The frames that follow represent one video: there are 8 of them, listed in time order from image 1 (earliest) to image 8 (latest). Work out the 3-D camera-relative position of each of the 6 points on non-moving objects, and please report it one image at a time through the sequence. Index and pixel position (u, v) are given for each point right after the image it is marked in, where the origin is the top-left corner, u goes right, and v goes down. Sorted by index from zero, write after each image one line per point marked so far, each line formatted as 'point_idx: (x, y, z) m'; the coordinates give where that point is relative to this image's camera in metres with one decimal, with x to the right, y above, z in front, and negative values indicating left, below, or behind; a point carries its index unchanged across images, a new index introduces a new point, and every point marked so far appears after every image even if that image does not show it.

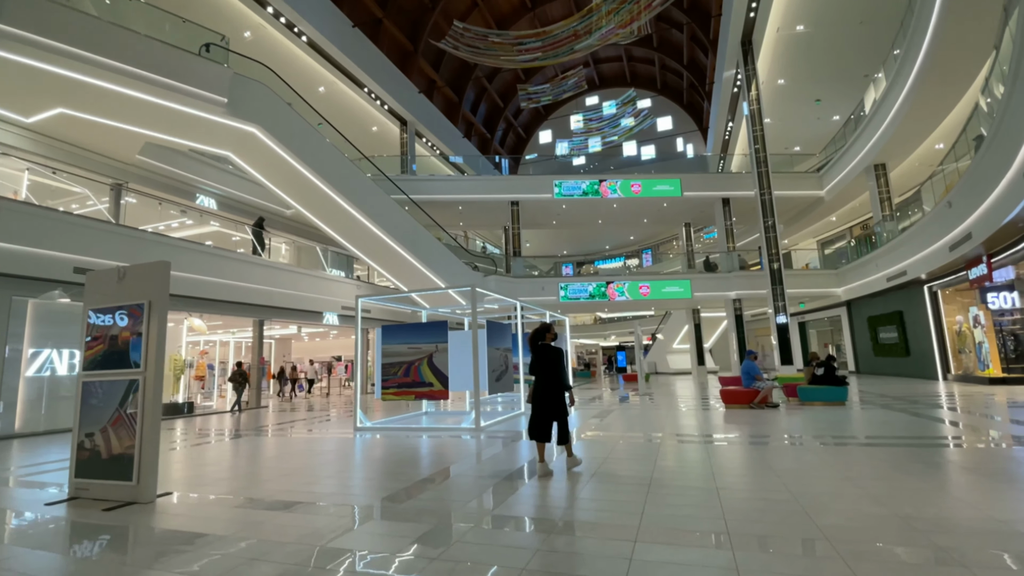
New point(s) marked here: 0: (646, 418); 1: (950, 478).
0: (+2.6, -2.5, +9.6) m
1: (+3.1, -1.4, +3.4) m
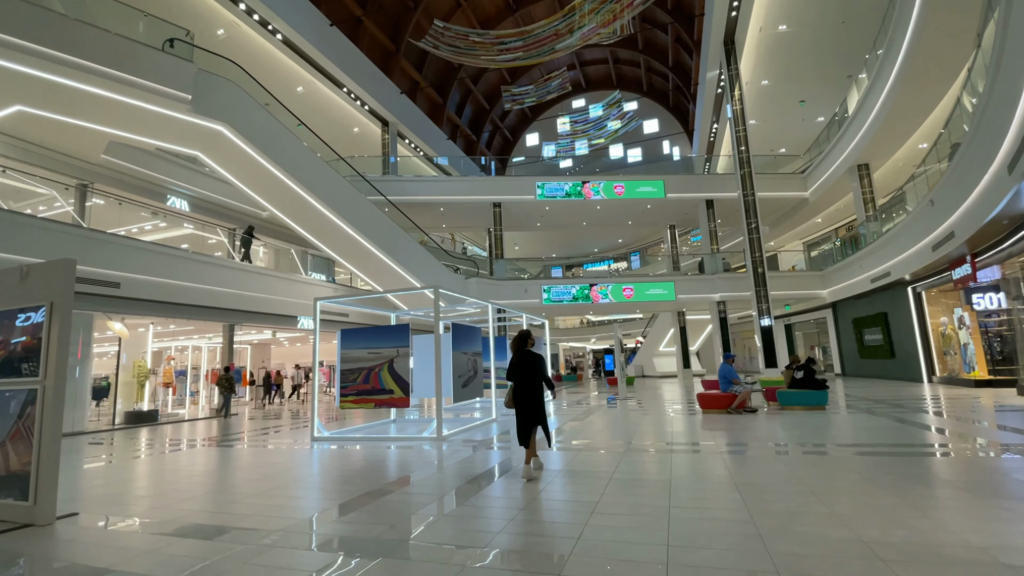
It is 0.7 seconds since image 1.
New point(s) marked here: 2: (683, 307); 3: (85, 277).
0: (+2.1, -2.6, +9.3) m
1: (+2.7, -1.3, +3.2) m
2: (+6.7, -0.7, +19.1) m
3: (-7.8, +0.2, +8.8) m
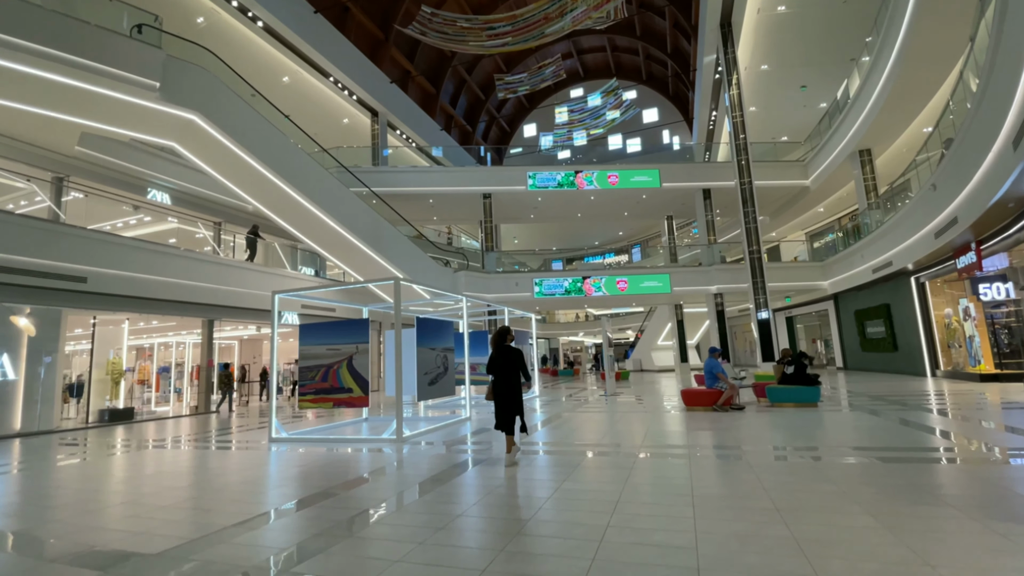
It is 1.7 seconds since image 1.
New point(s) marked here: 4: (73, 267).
0: (+1.8, -2.4, +8.9) m
1: (+2.3, -1.3, +2.8) m
2: (+6.4, -0.5, +18.7) m
3: (-8.1, +0.3, +8.6) m
4: (-8.0, +0.4, +8.8) m
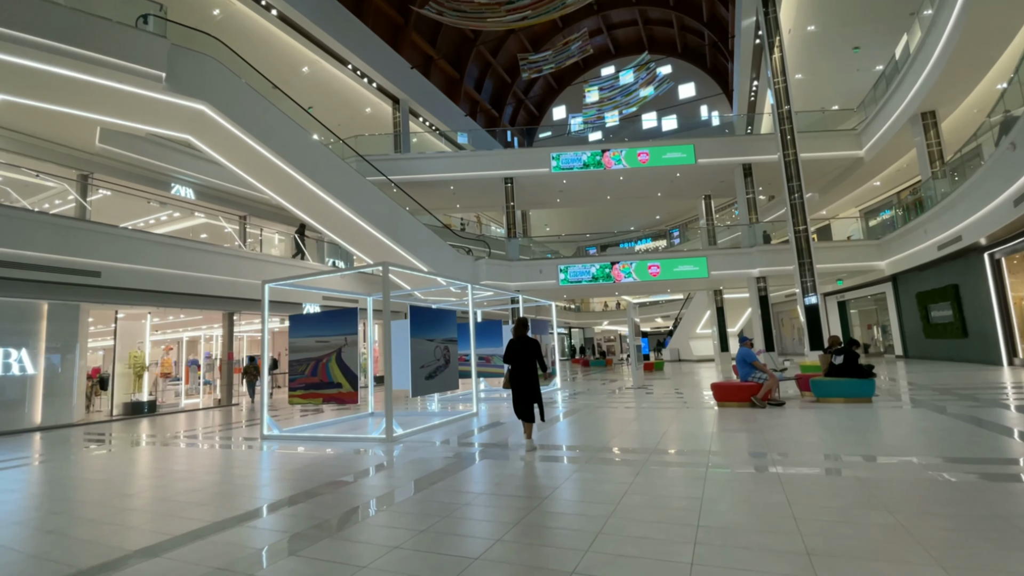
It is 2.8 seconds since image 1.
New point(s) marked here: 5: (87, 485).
0: (+2.1, -2.1, +8.3) m
1: (+2.0, -1.1, +2.1) m
2: (+7.4, +0.1, +17.6) m
3: (-7.9, +0.4, +8.6) m
4: (-7.8, +0.5, +8.8) m
5: (-6.2, -2.8, +7.0) m
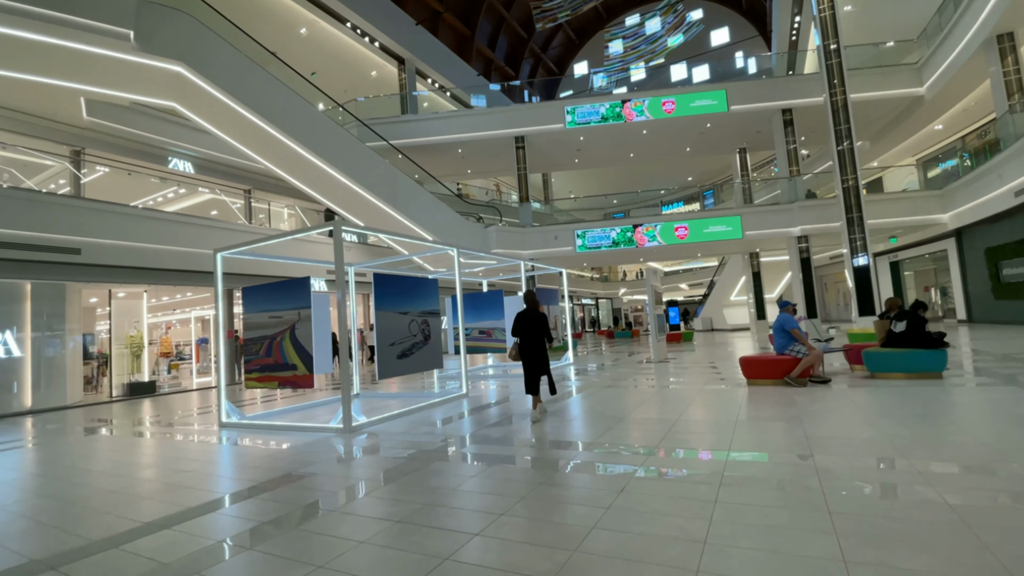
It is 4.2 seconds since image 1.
0: (+2.1, -1.6, +7.3) m
1: (+1.6, -0.9, +1.1) m
2: (+8.0, +1.4, +16.1) m
3: (-7.9, +0.7, +8.2) m
4: (-7.7, +0.8, +8.4) m
5: (-6.2, -2.5, +6.6) m
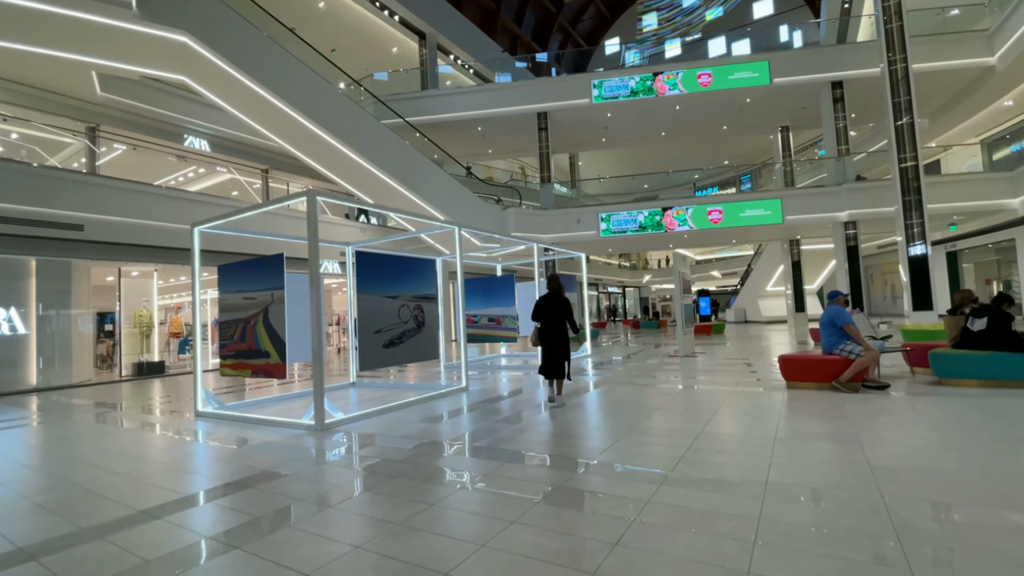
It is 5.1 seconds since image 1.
0: (+2.2, -1.4, +6.6) m
1: (+1.4, -0.9, +0.4) m
2: (+8.7, +1.7, +15.0) m
3: (-7.6, +1.1, +8.0) m
4: (-7.5, +1.2, +8.2) m
5: (-6.1, -2.2, +6.4) m
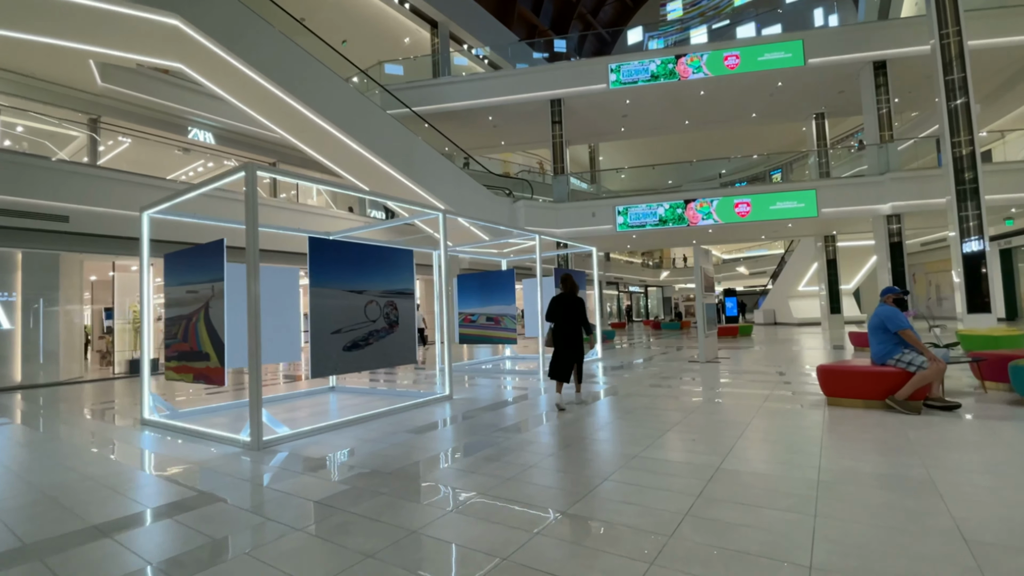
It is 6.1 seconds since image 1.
0: (+2.2, -1.3, +5.8) m
1: (+1.1, -0.8, -0.3) m
2: (+9.1, +1.7, +13.9) m
3: (-7.6, +1.2, +7.7) m
4: (-7.4, +1.3, +7.9) m
5: (-6.1, -2.1, +6.1) m
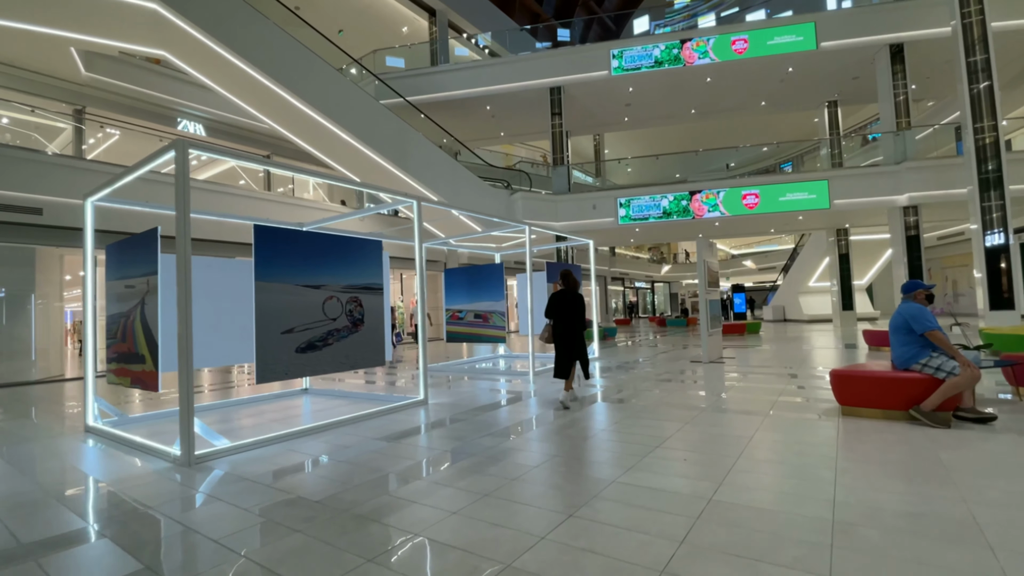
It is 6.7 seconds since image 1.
0: (+2.0, -1.3, +5.4) m
1: (+0.8, -0.8, -0.7) m
2: (+9.0, +1.8, +13.3) m
3: (-7.7, +1.3, +7.4) m
4: (-7.5, +1.4, +7.6) m
5: (-6.3, -2.1, +5.8) m
